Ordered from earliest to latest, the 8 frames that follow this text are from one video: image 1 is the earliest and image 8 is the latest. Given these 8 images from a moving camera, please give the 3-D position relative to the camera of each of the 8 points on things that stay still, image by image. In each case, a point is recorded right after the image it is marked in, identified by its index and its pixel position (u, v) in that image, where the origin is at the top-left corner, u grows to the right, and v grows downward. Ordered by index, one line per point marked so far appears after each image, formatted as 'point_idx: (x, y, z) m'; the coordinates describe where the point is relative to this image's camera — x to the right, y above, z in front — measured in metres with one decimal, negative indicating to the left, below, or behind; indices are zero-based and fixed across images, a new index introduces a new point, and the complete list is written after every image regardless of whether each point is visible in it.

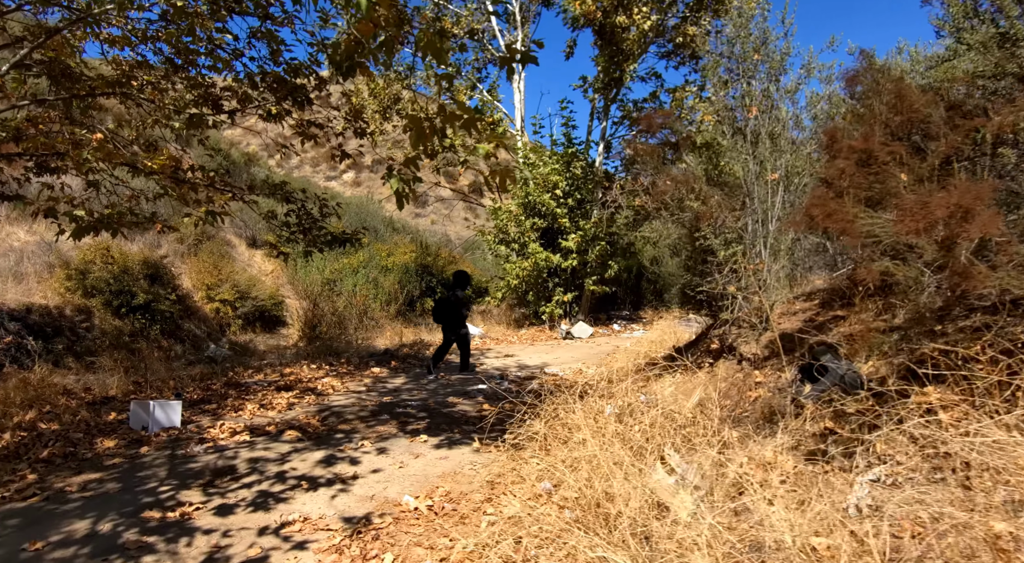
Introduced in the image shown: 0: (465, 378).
0: (-0.7, -1.4, +8.9) m
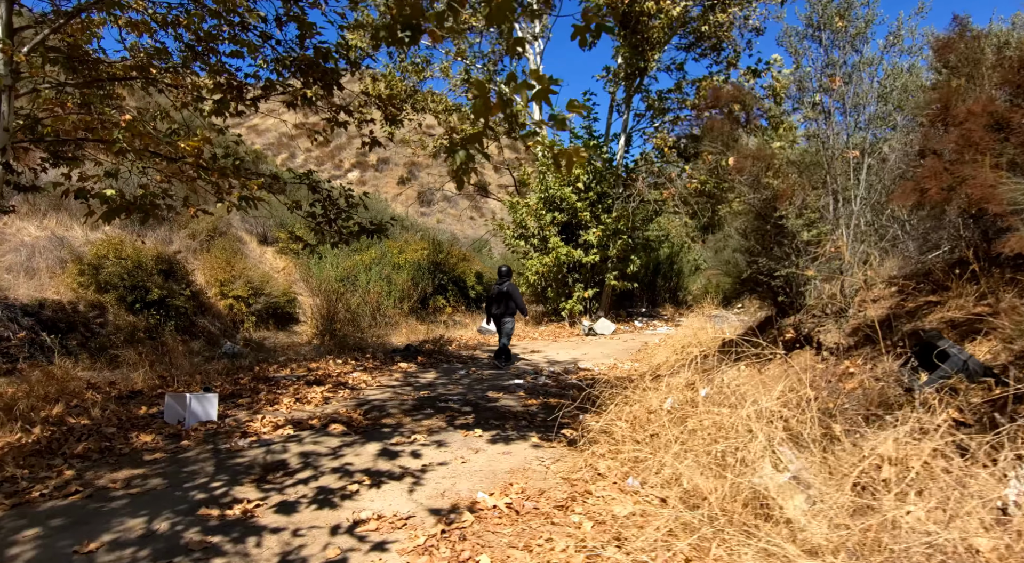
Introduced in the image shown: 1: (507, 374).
0: (-0.2, -1.2, +8.6) m
1: (-0.1, -1.2, +8.3) m
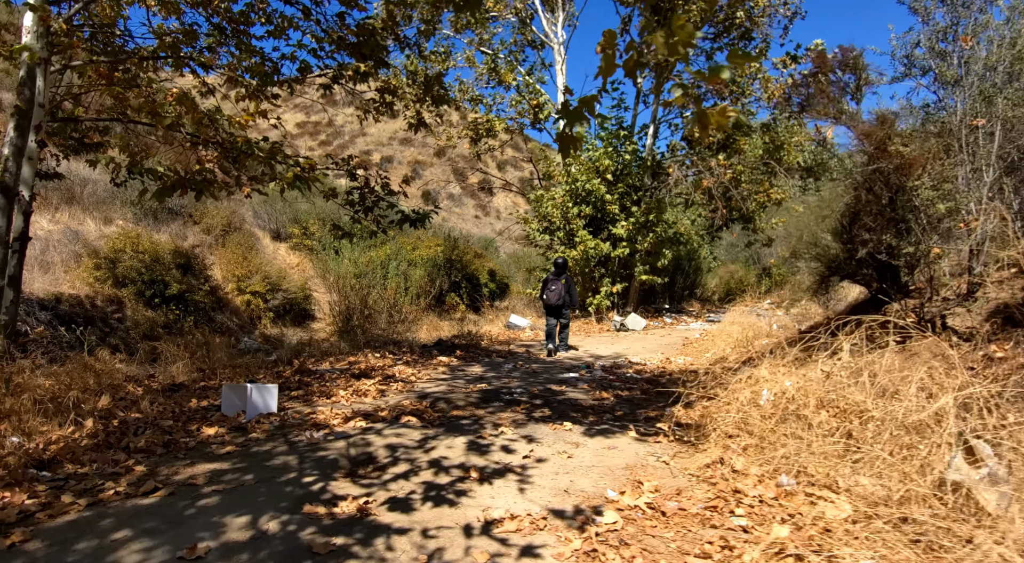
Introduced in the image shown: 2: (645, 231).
0: (+0.5, -1.1, +8.2) m
1: (+0.6, -1.1, +7.9) m
2: (+3.2, +1.2, +14.6) m
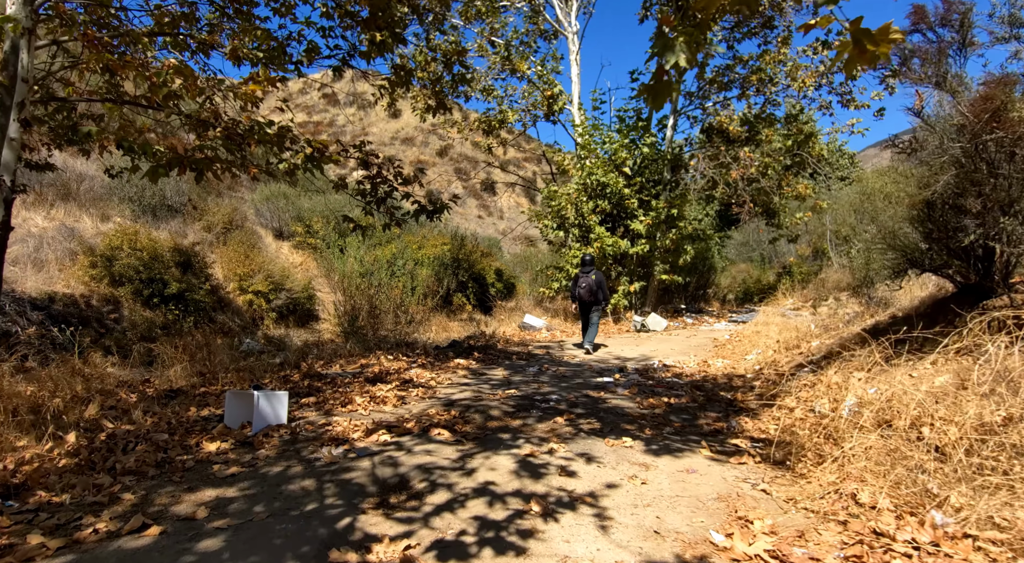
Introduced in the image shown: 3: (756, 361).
0: (+0.8, -1.1, +7.6) m
1: (+0.9, -1.1, +7.3) m
2: (+3.5, +1.2, +14.0) m
3: (+2.9, -1.0, +7.3) m
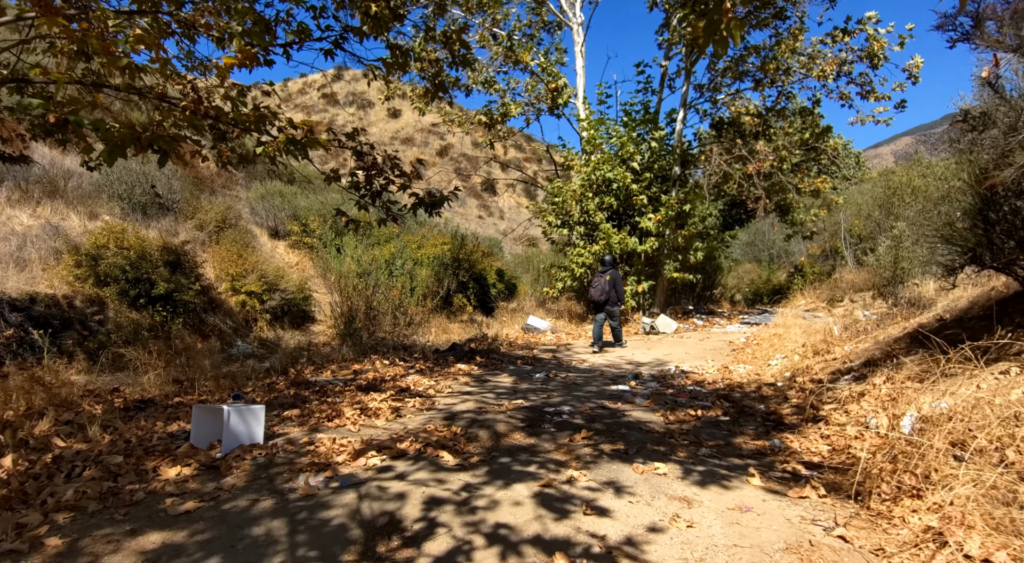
0: (+0.9, -1.1, +7.0) m
1: (+0.9, -1.0, +6.7) m
2: (+3.5, +1.2, +13.4) m
3: (+3.0, -0.9, +6.7) m
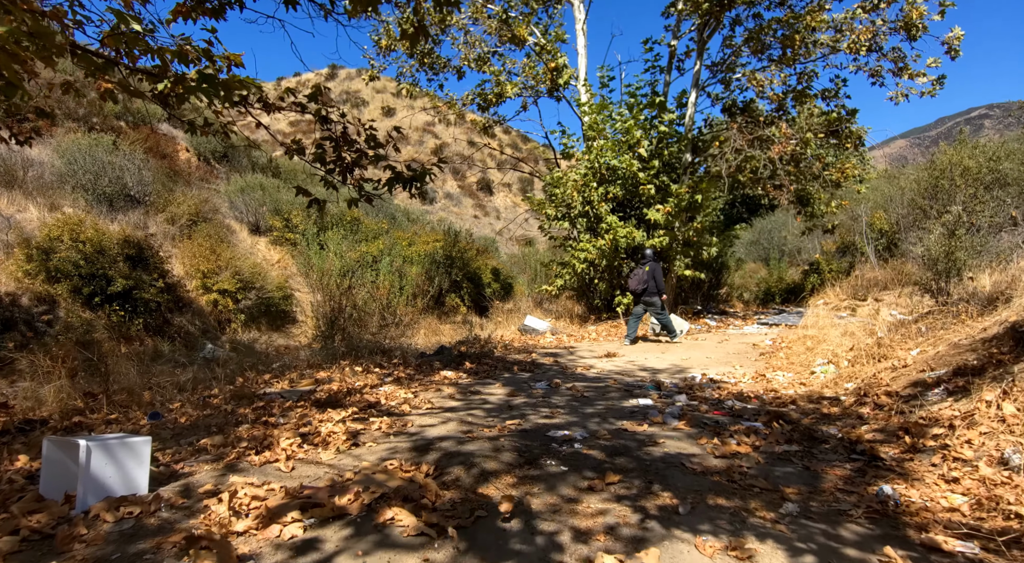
0: (+0.8, -1.0, +5.8) m
1: (+0.9, -1.0, +5.5) m
2: (+3.5, +1.3, +12.3) m
3: (+2.9, -0.9, +5.5) m
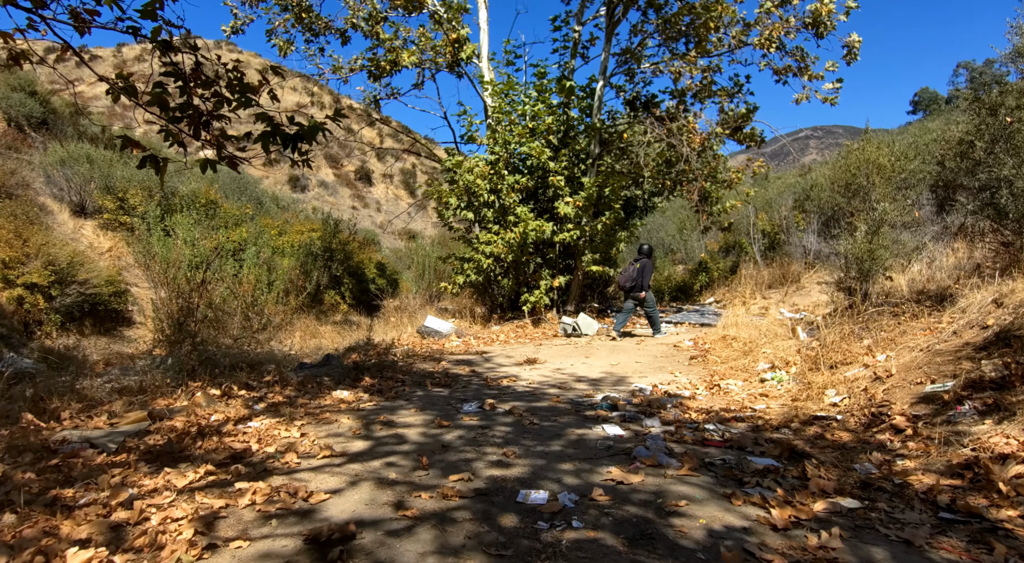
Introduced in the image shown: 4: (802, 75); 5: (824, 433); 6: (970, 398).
0: (+0.2, -0.9, +4.6) m
1: (+0.3, -0.9, +4.4) m
2: (+1.5, +1.4, +11.5) m
3: (+2.3, -0.8, +4.8) m
4: (+5.1, +3.6, +10.9) m
5: (+1.9, -0.9, +3.8) m
6: (+2.6, -0.7, +3.6) m
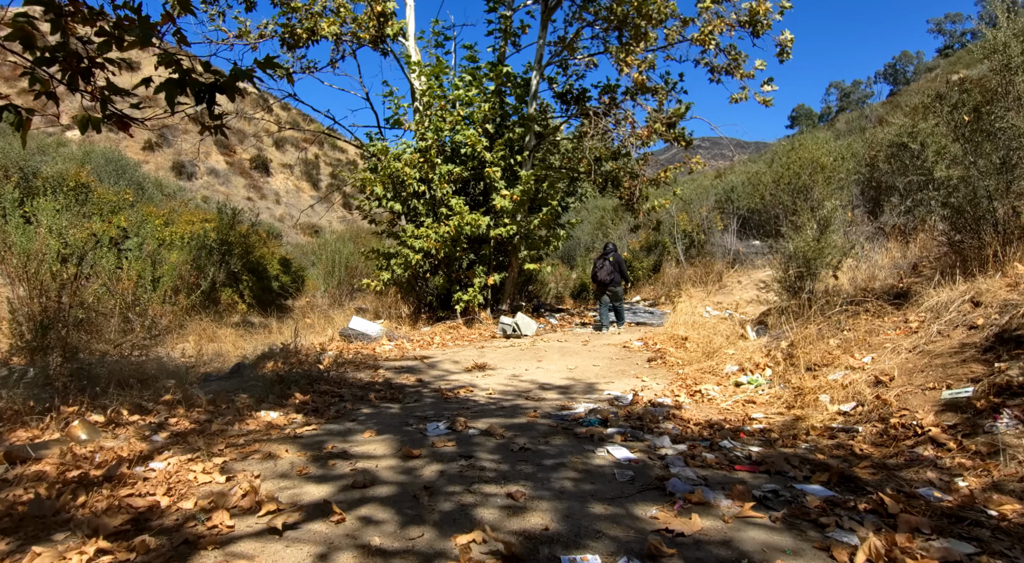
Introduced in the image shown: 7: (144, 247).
0: (0.0, -0.9, +3.9) m
1: (+0.2, -0.9, +3.7) m
2: (+0.3, +1.4, +10.9) m
3: (+2.1, -0.8, +4.5) m
4: (+3.9, +3.7, +10.9) m
5: (+1.9, -0.9, +3.4) m
6: (+2.6, -0.7, +3.3) m
7: (-6.0, +0.6, +10.1) m
